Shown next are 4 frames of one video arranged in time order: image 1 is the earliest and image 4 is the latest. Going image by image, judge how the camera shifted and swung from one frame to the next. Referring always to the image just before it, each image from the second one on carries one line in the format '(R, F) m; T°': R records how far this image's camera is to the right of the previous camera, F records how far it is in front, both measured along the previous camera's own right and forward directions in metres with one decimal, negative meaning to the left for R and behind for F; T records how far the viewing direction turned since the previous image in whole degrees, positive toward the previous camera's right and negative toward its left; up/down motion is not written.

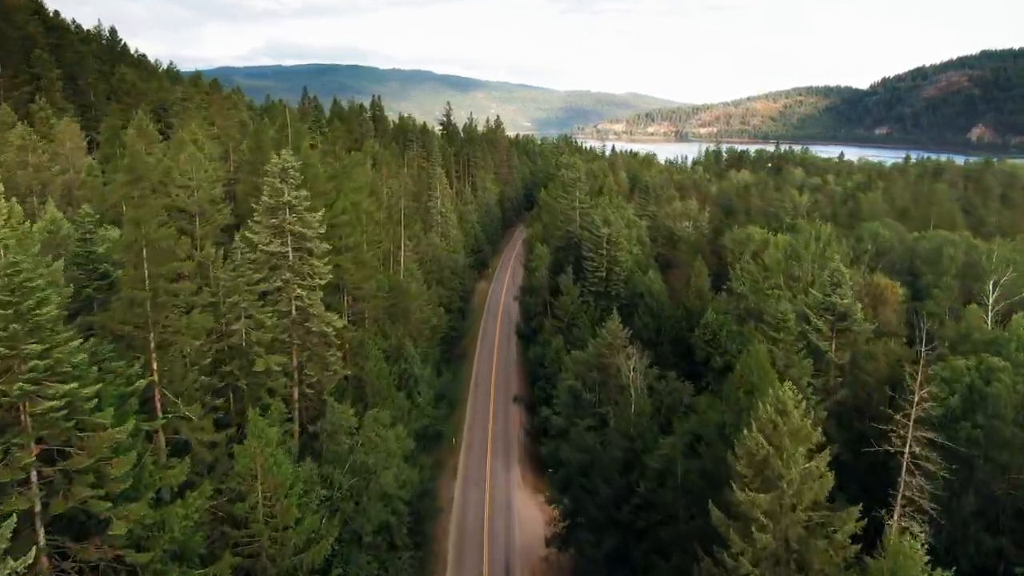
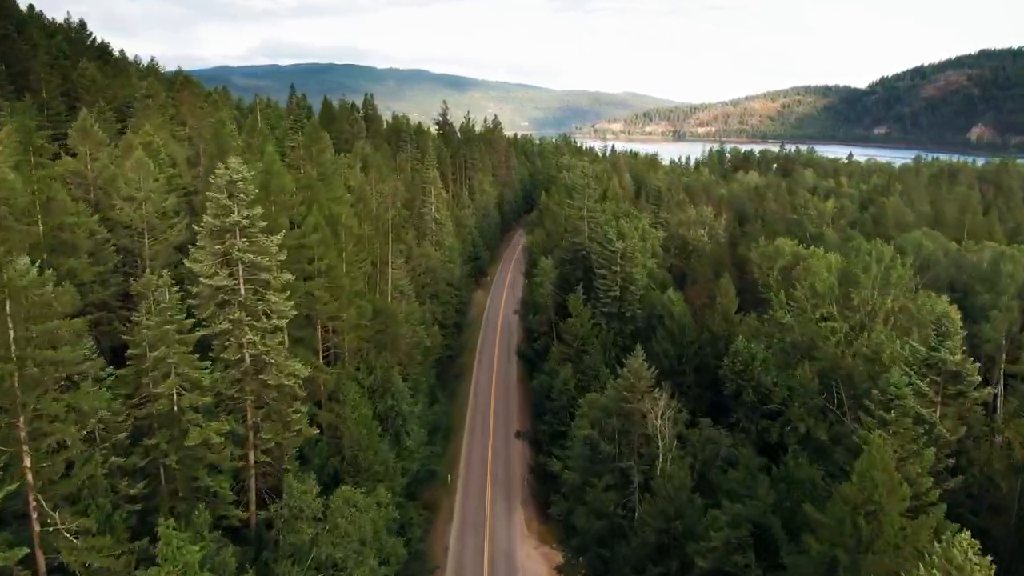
(-0.4, +6.9) m; 0°
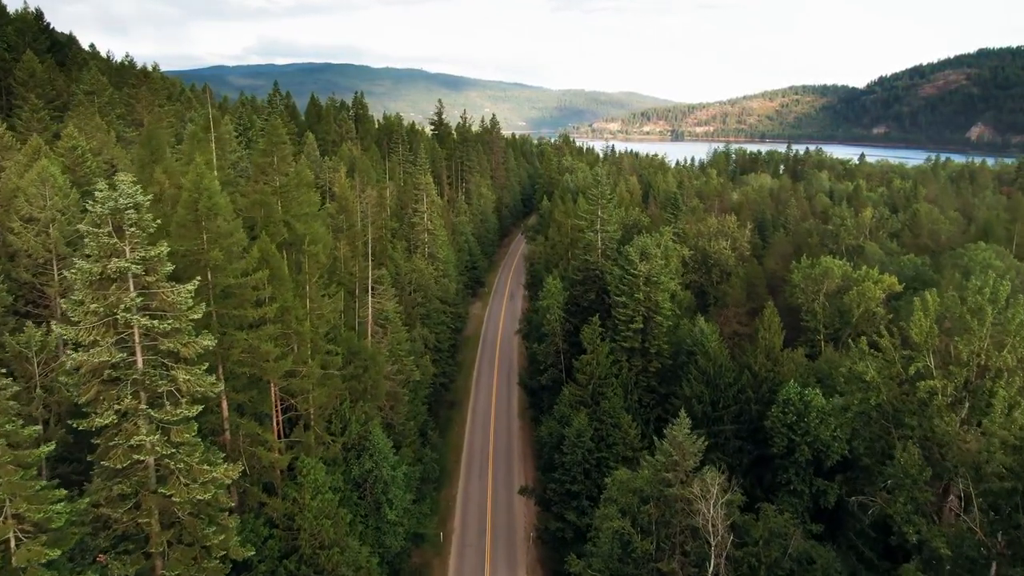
(-0.5, +8.3) m; 0°
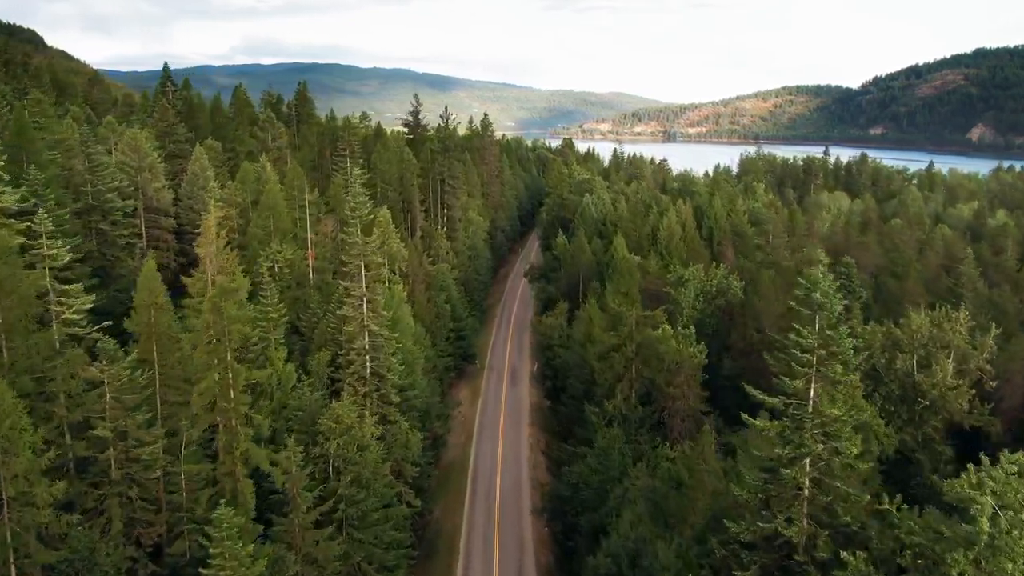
(-1.8, +36.6) m; +1°
